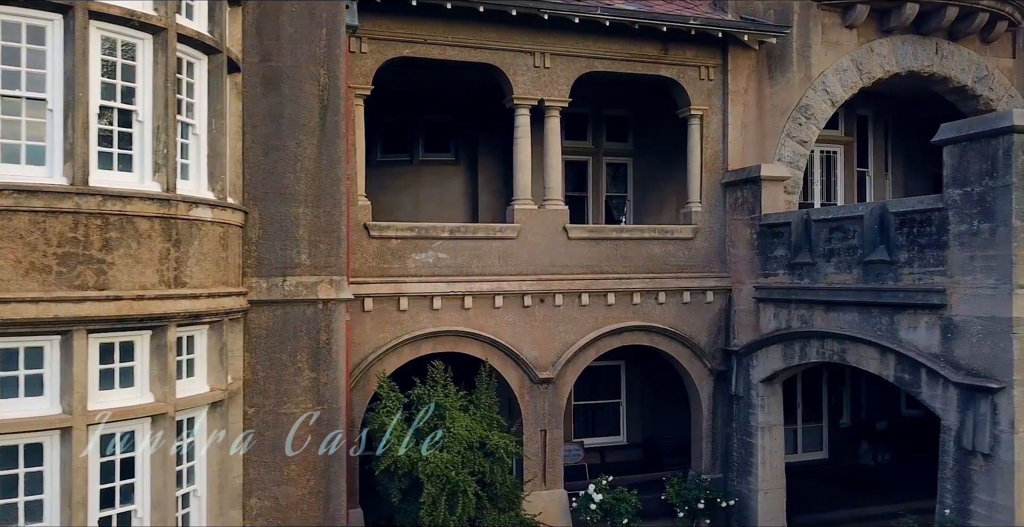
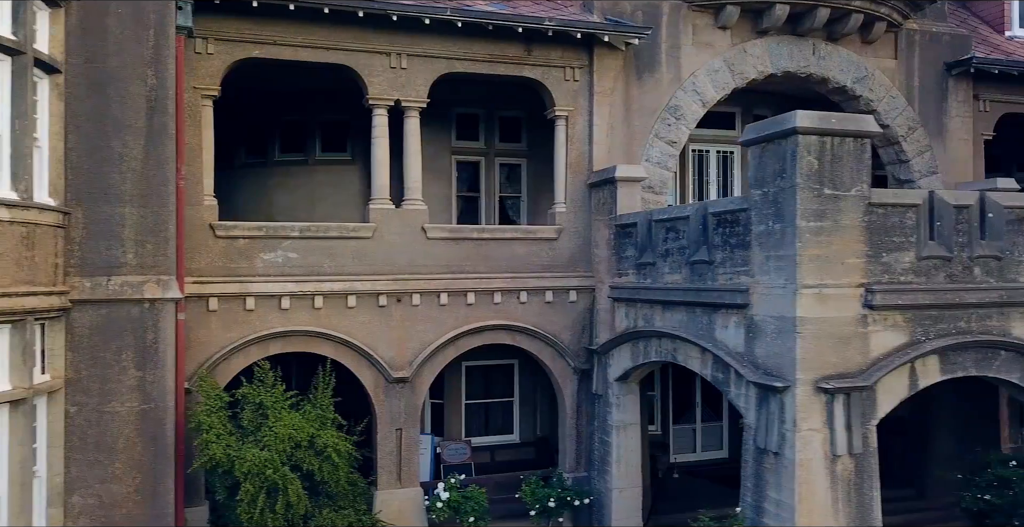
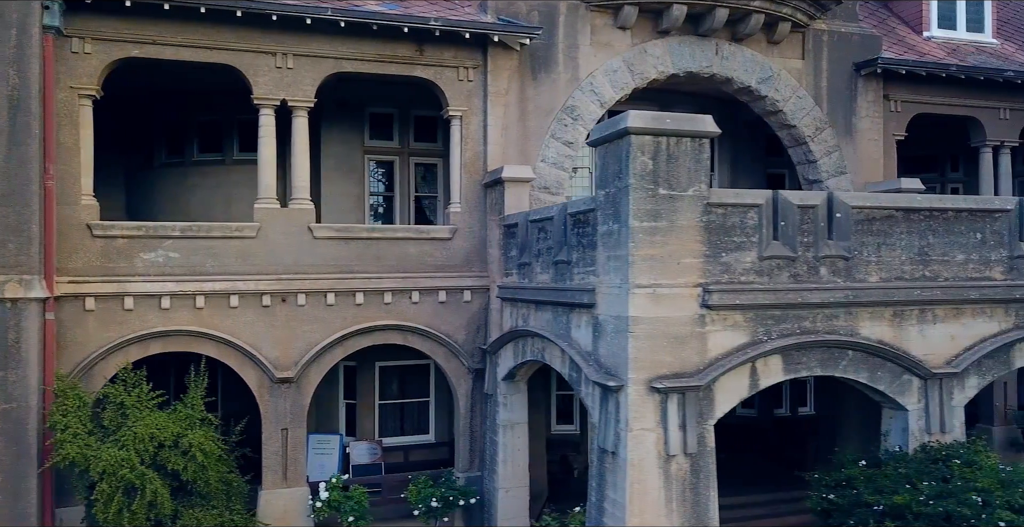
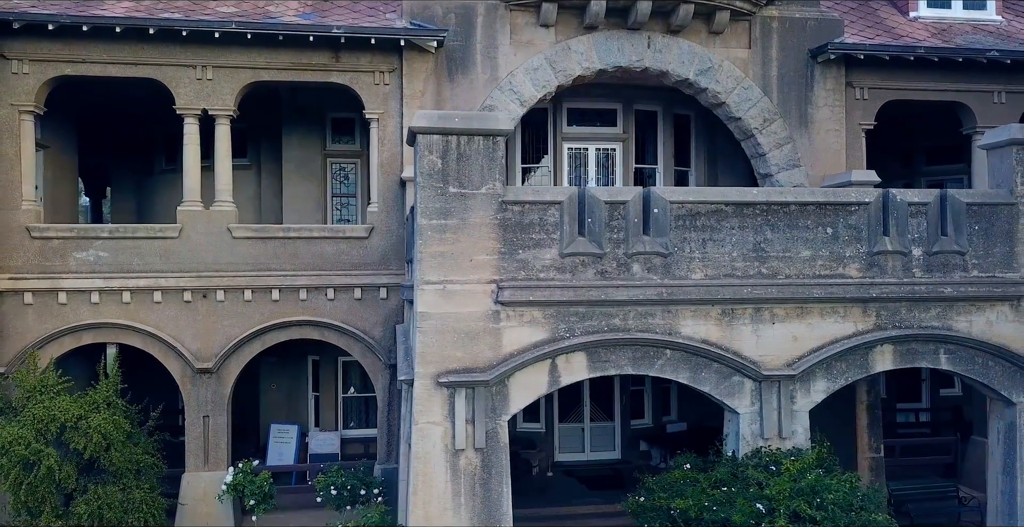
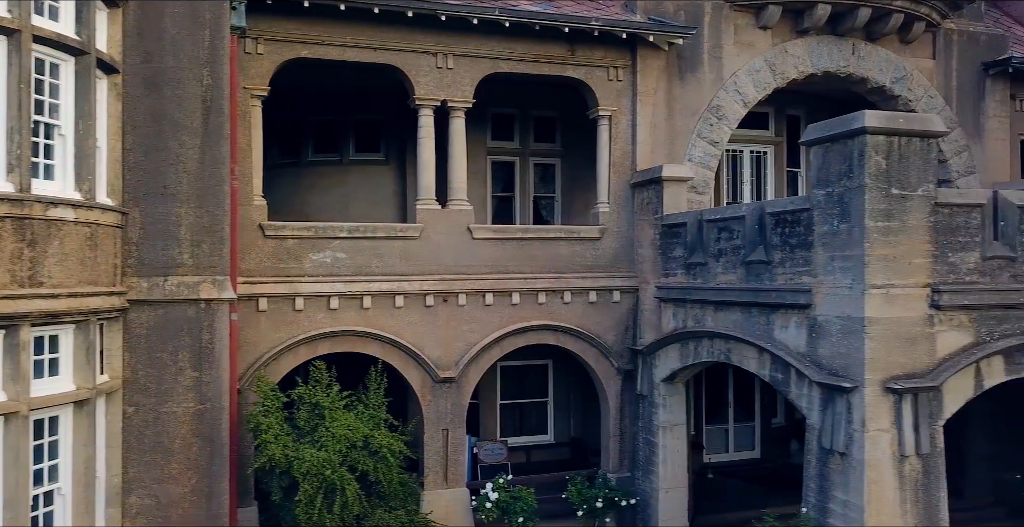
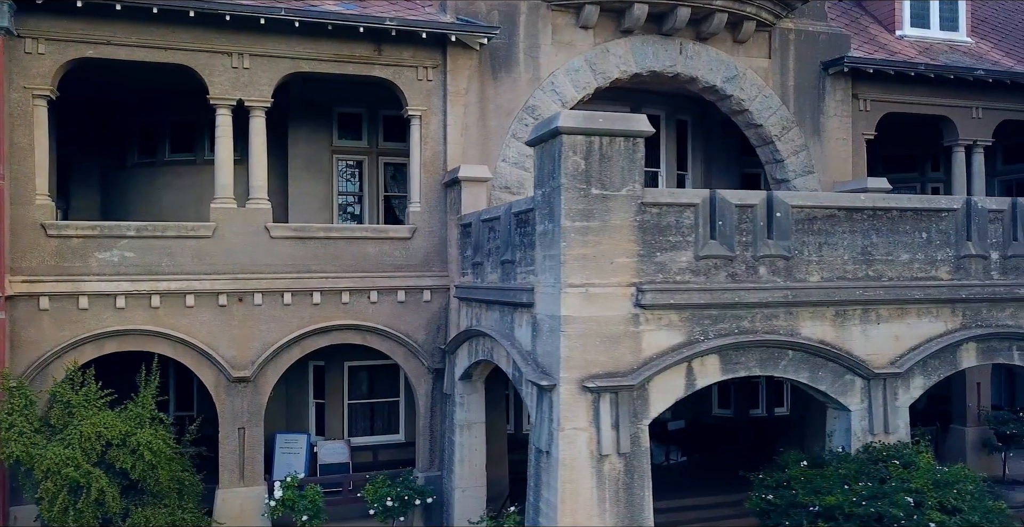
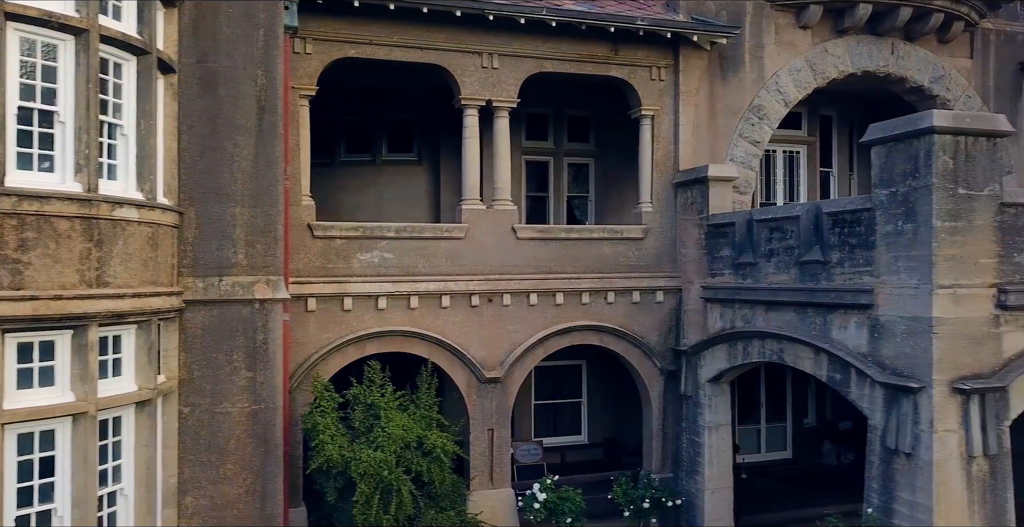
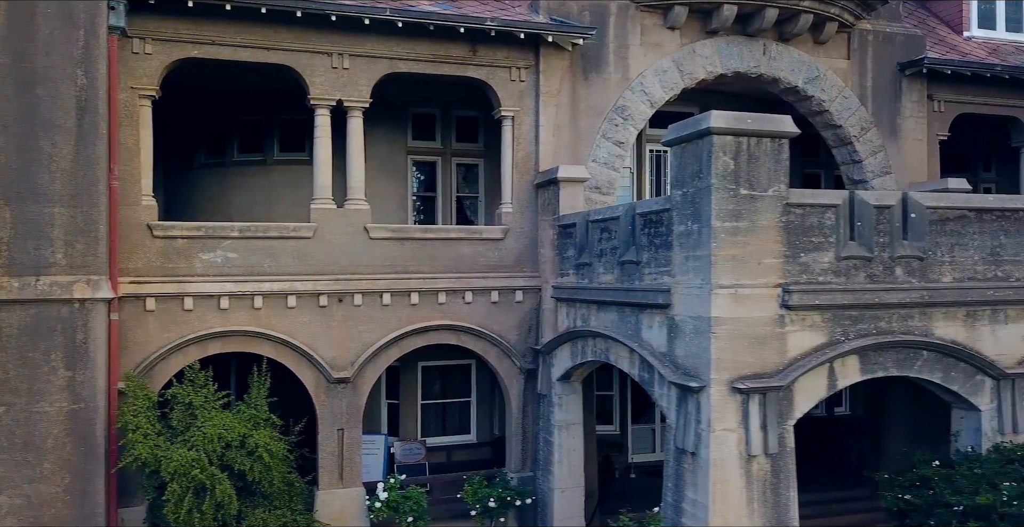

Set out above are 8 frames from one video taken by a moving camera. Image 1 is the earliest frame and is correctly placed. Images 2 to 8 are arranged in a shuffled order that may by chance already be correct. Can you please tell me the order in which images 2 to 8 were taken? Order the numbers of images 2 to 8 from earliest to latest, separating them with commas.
7, 5, 2, 8, 3, 6, 4
